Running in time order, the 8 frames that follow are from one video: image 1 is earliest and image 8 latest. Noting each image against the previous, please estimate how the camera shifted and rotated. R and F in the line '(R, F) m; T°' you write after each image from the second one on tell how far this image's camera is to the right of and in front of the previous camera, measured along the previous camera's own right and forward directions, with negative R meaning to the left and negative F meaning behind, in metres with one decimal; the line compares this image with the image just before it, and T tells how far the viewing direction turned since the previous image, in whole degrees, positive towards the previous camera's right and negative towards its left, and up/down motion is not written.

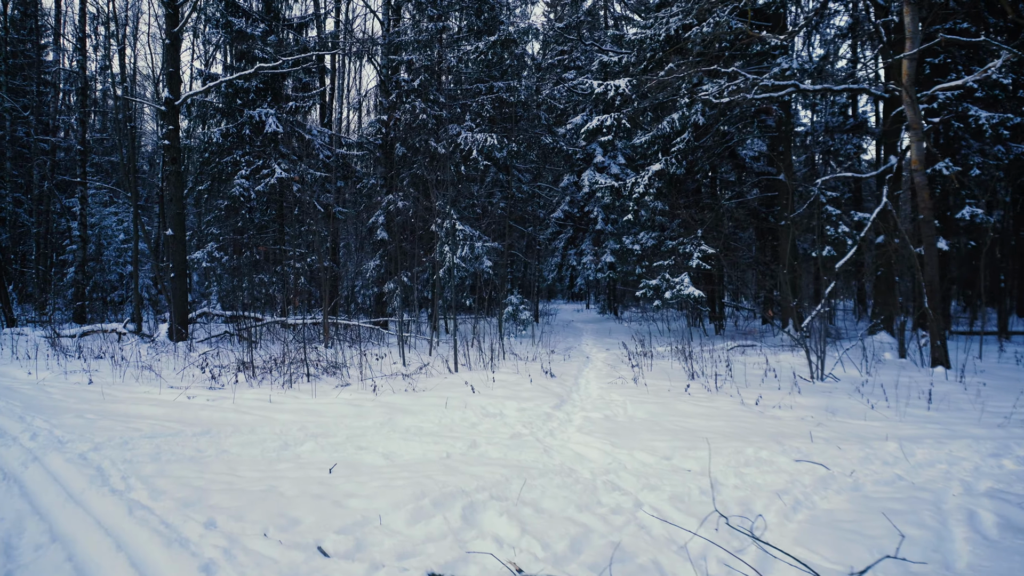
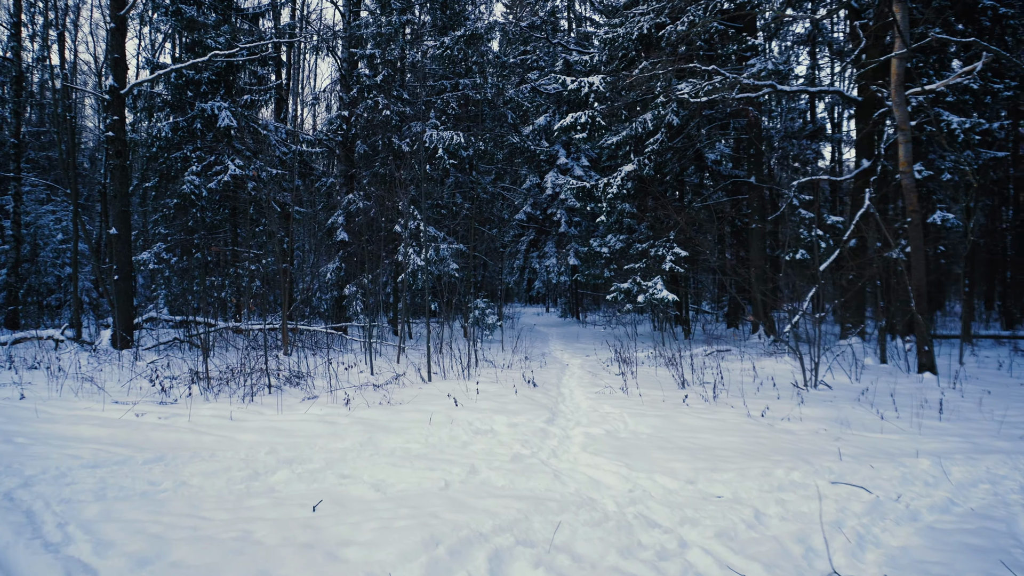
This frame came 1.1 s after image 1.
(-0.3, +0.5) m; +4°
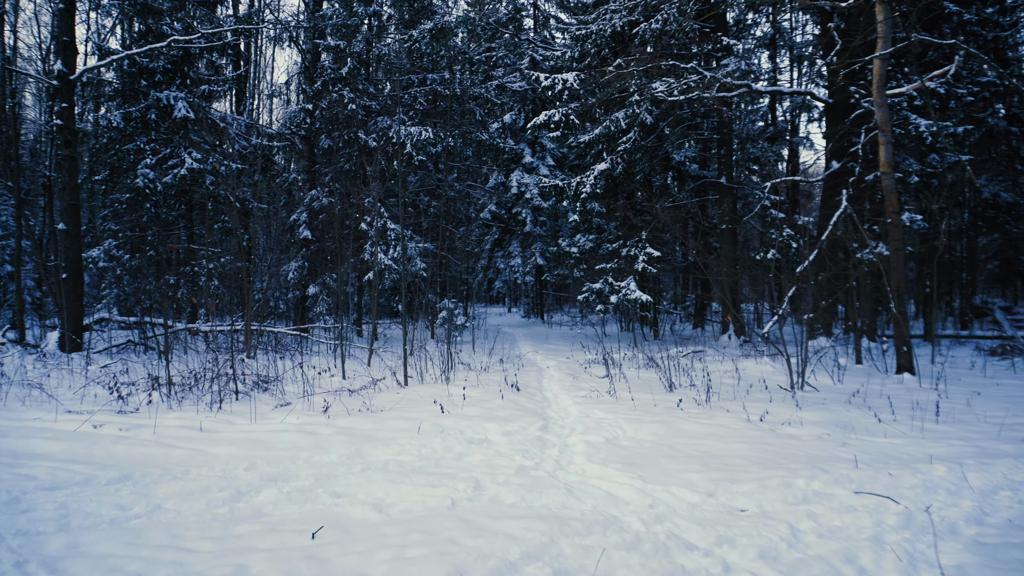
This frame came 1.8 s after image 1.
(-0.2, +0.3) m; +4°
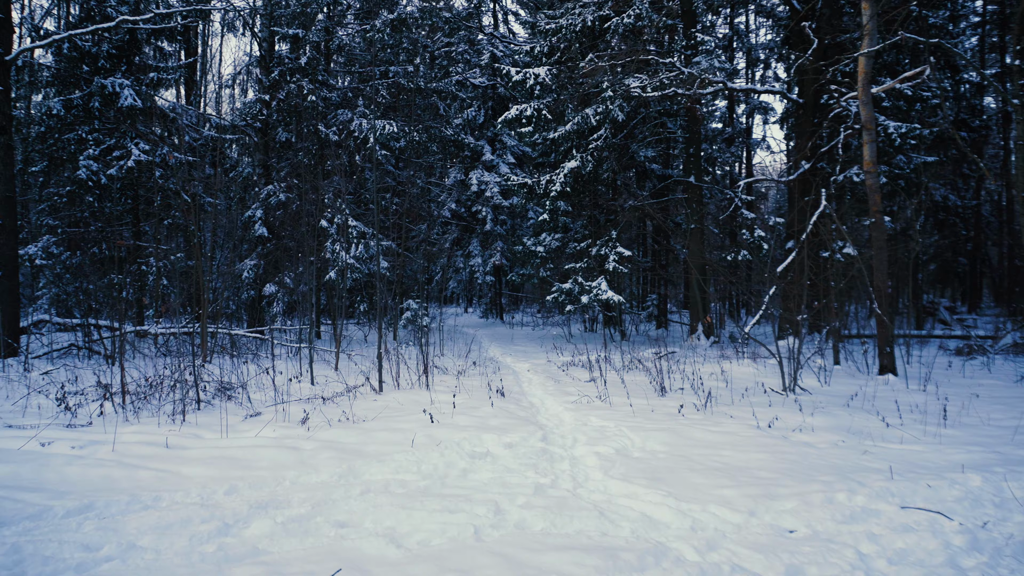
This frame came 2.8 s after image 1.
(-0.3, +0.4) m; +4°
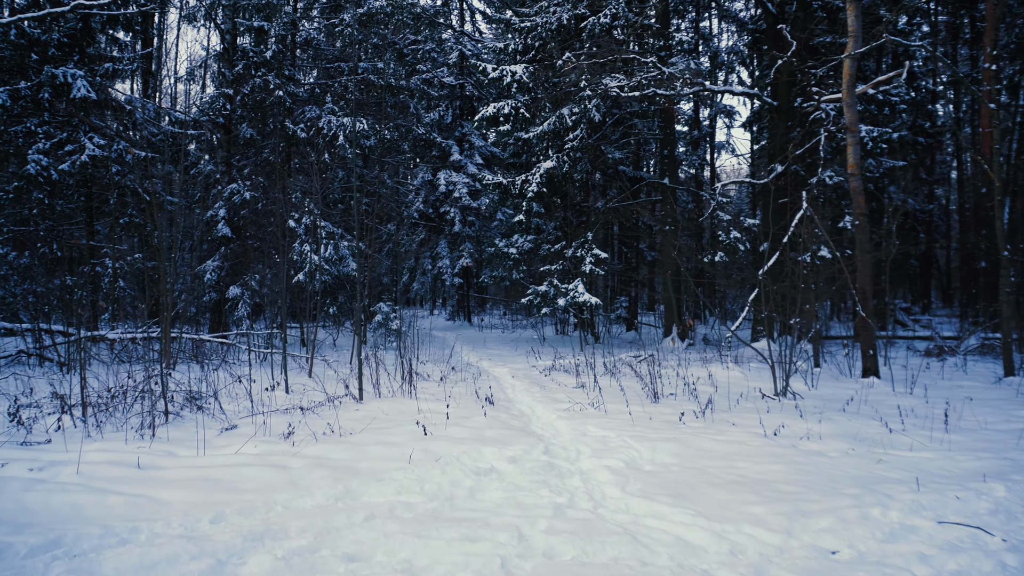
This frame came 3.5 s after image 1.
(-0.2, +0.2) m; +3°
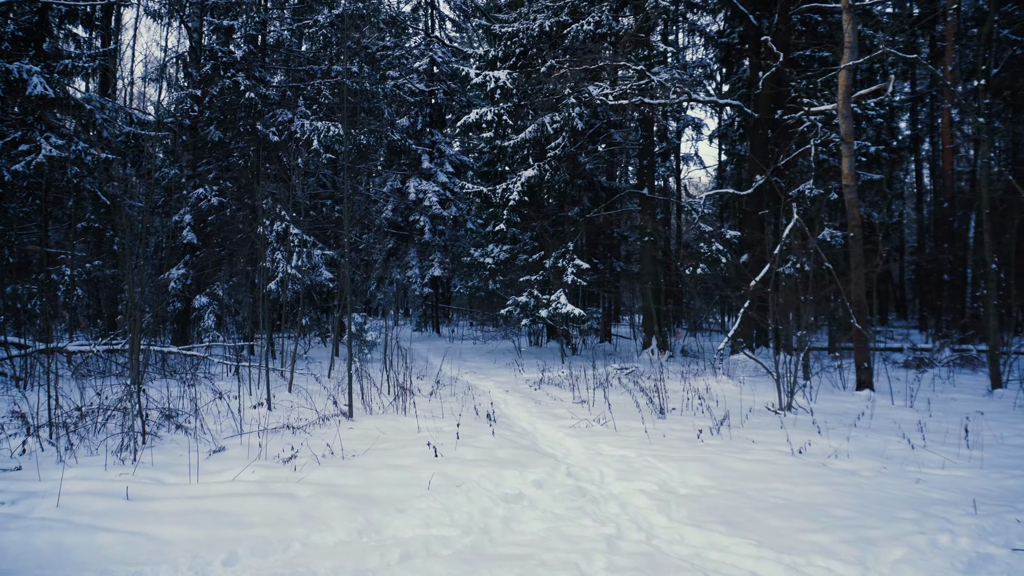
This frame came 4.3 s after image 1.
(-0.4, +0.3) m; +3°
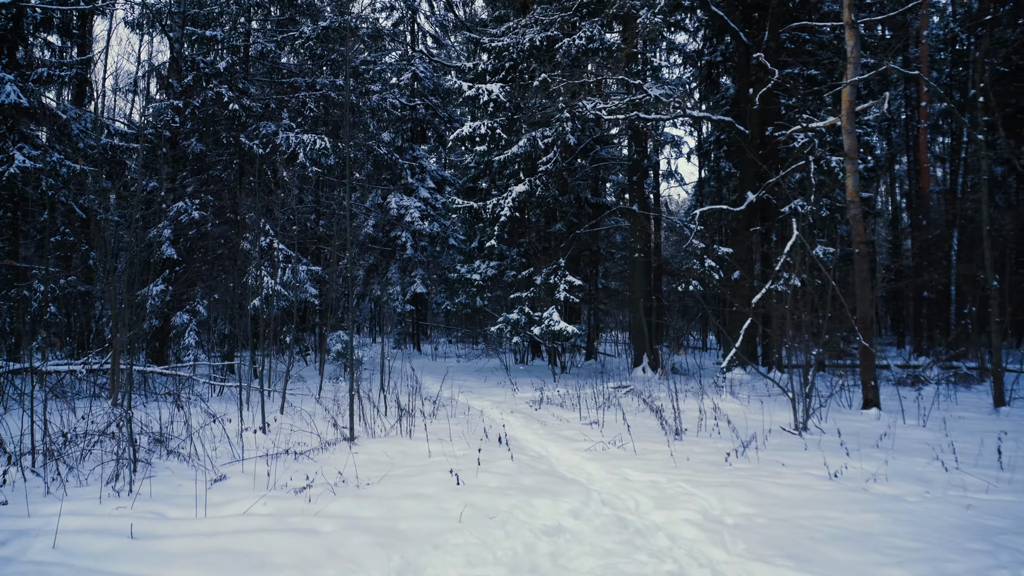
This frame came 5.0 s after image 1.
(-0.3, +0.2) m; +2°
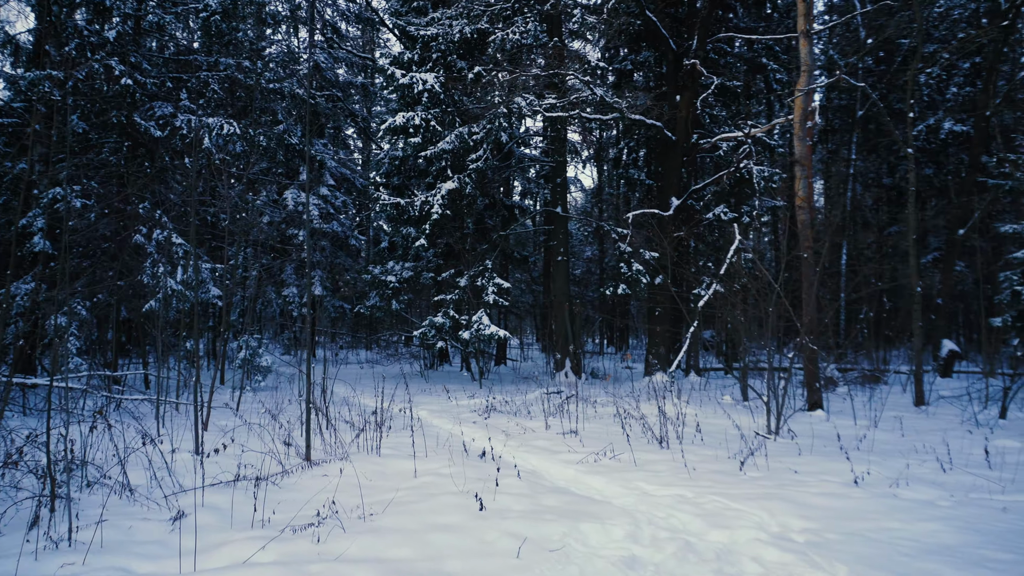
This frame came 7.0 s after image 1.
(-0.8, +0.5) m; +10°
